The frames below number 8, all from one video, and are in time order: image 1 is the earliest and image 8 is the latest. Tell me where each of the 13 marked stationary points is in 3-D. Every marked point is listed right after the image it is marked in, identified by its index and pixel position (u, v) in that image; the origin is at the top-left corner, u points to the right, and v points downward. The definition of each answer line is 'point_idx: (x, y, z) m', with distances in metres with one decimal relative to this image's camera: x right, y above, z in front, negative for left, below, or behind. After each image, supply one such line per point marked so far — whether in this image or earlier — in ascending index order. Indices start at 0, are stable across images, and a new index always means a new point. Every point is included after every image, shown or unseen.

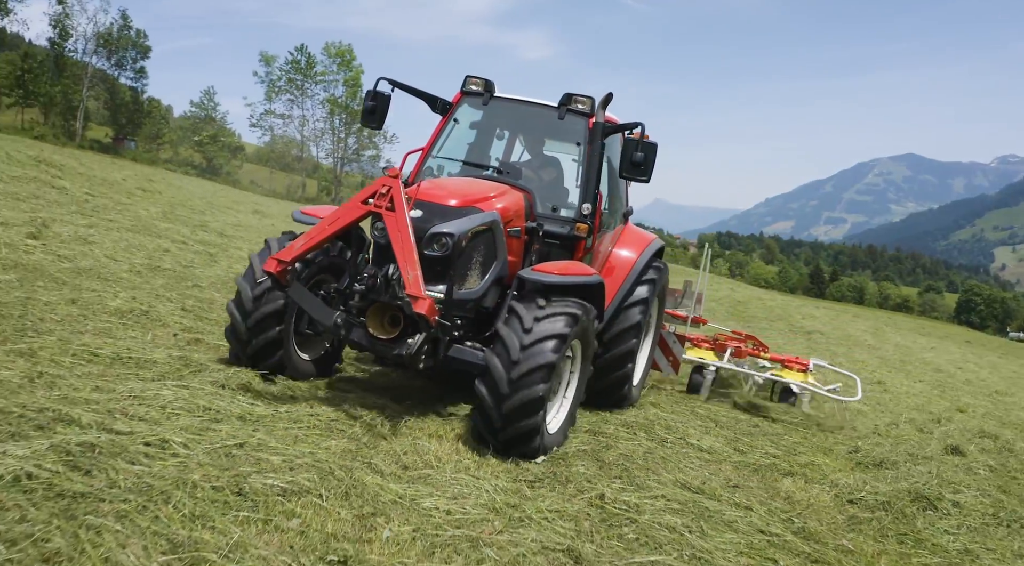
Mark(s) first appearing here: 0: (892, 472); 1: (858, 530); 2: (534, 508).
0: (+1.6, -0.8, +3.1) m
1: (+1.1, -0.8, +2.3) m
2: (+0.1, -0.6, +2.0) m
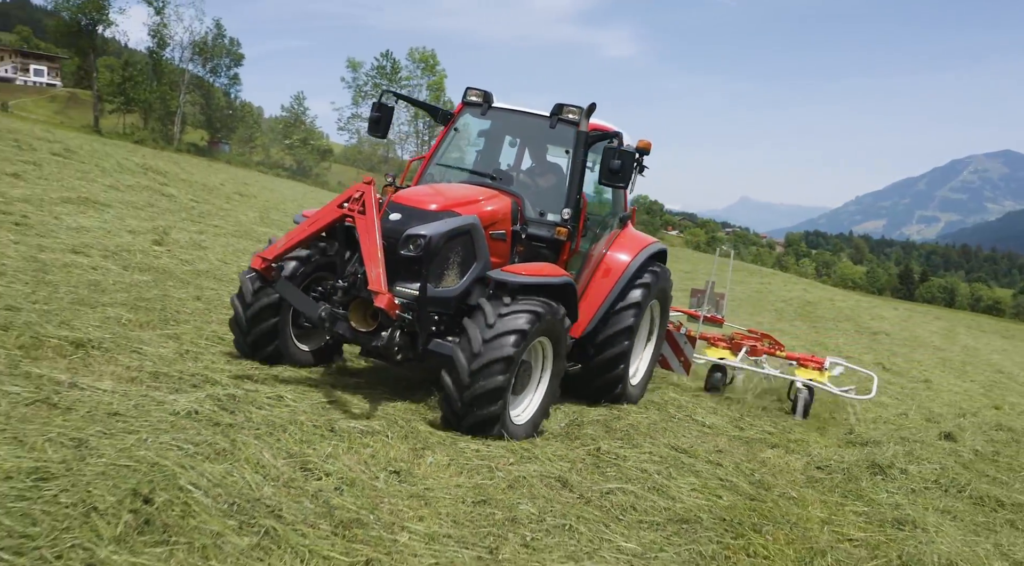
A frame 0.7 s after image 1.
0: (+1.8, -0.8, +3.6) m
1: (+1.2, -0.8, +2.9) m
2: (+0.1, -0.6, +2.7) m
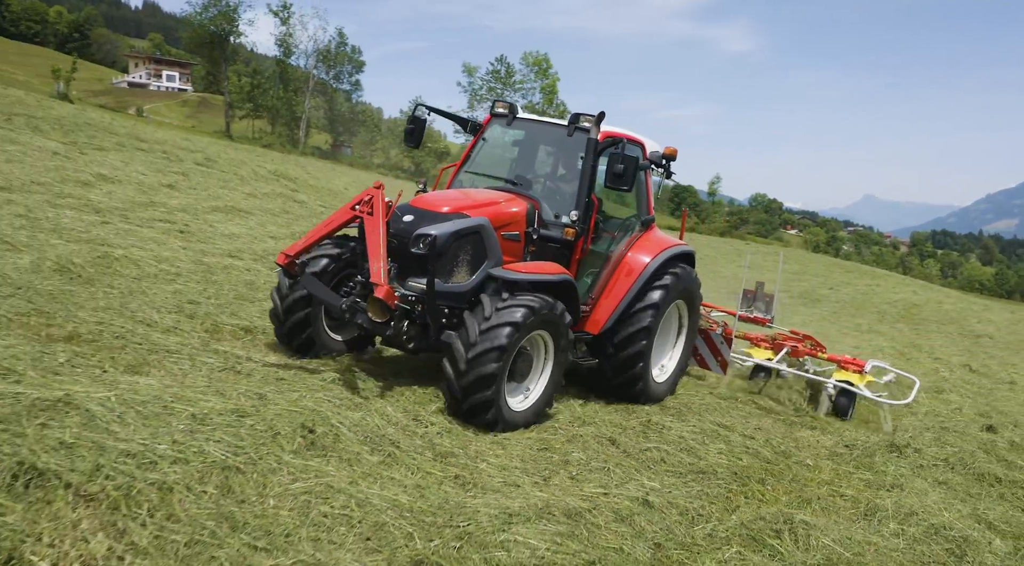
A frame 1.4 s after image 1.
0: (+2.2, -0.8, +4.0) m
1: (+1.5, -0.8, +3.4) m
2: (+0.4, -0.6, +3.4) m
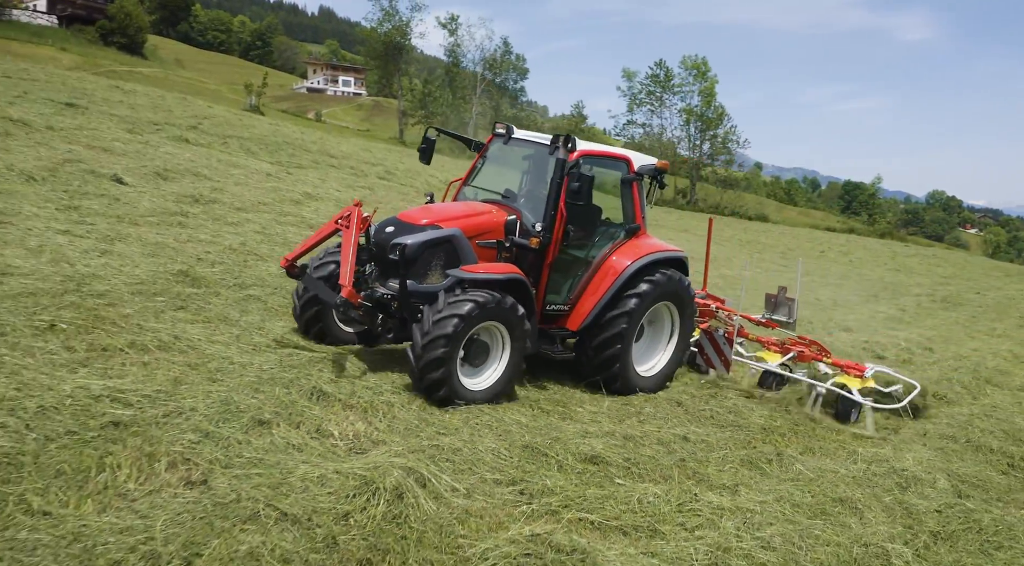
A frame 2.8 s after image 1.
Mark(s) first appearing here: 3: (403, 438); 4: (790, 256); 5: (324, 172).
0: (+2.9, -0.9, +4.9) m
1: (+2.1, -0.9, +4.5) m
2: (+1.0, -0.7, +4.7) m
3: (-0.5, -0.7, +3.3) m
4: (+5.5, +0.6, +14.4) m
5: (-3.9, +2.3, +15.2) m
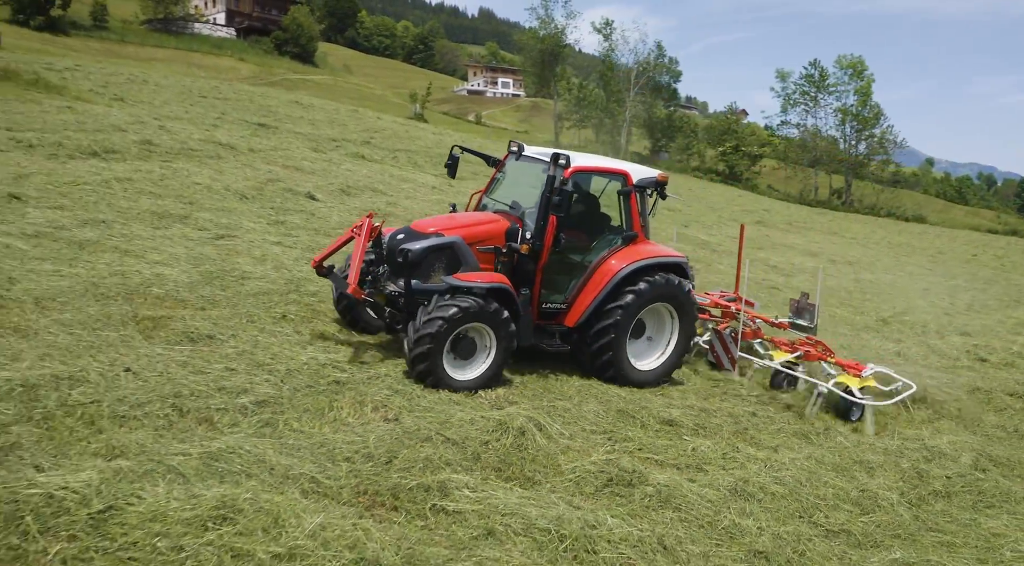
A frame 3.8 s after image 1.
0: (+3.7, -1.0, +5.4) m
1: (+2.9, -0.9, +5.2) m
2: (+1.9, -0.7, +5.6) m
3: (+0.1, -0.7, +4.6) m
4: (+8.3, +0.4, +14.2) m
5: (-0.7, +2.3, +17.0) m
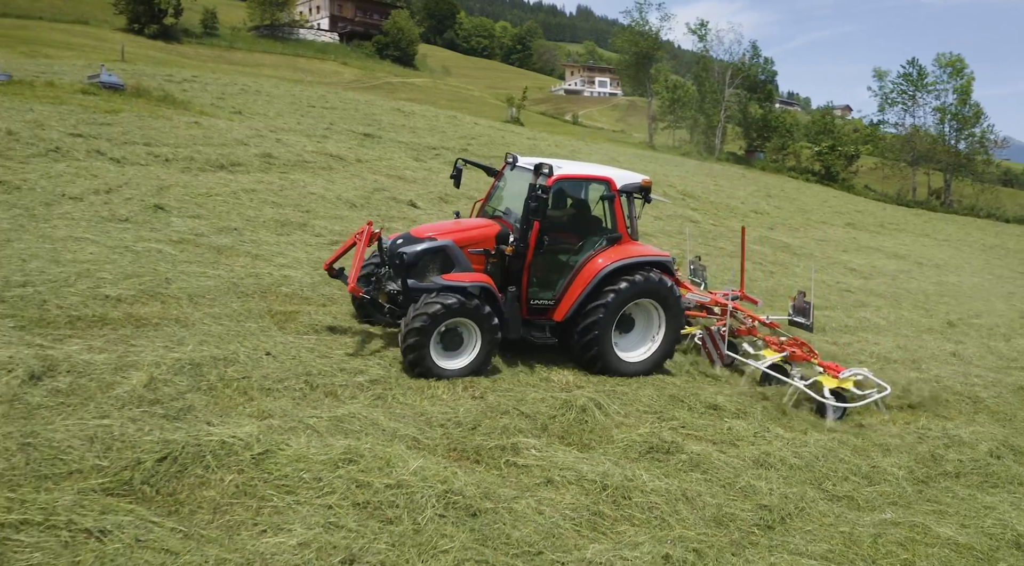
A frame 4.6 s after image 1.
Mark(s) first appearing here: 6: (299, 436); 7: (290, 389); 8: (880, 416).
0: (+4.3, -1.0, +5.8) m
1: (+3.4, -1.0, +5.6) m
2: (+2.5, -0.8, +6.2) m
3: (+0.6, -0.8, +5.5) m
4: (+10.0, +0.4, +13.9) m
5: (+1.5, +2.3, +17.8) m
6: (-1.3, -0.9, +4.4) m
7: (-1.6, -0.8, +5.4) m
8: (+2.6, -1.0, +5.2) m
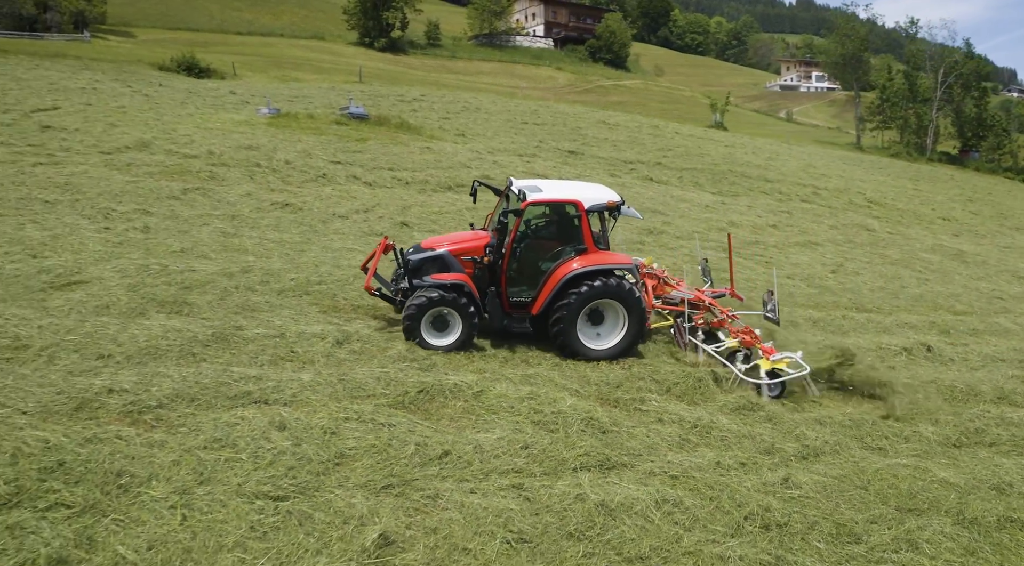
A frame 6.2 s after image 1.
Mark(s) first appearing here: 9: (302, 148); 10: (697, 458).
0: (+5.7, -1.1, +6.5) m
1: (+4.8, -1.1, +6.6) m
2: (+4.0, -0.9, +7.4) m
3: (+2.0, -0.8, +7.2) m
4: (+13.4, +0.1, +12.6) m
5: (+6.4, +2.2, +18.8) m
6: (-0.1, -0.9, +6.7) m
7: (-0.2, -0.8, +7.8) m
8: (+3.9, -1.0, +6.4) m
9: (-5.3, +3.4, +18.5) m
10: (+1.3, -1.2, +5.2) m
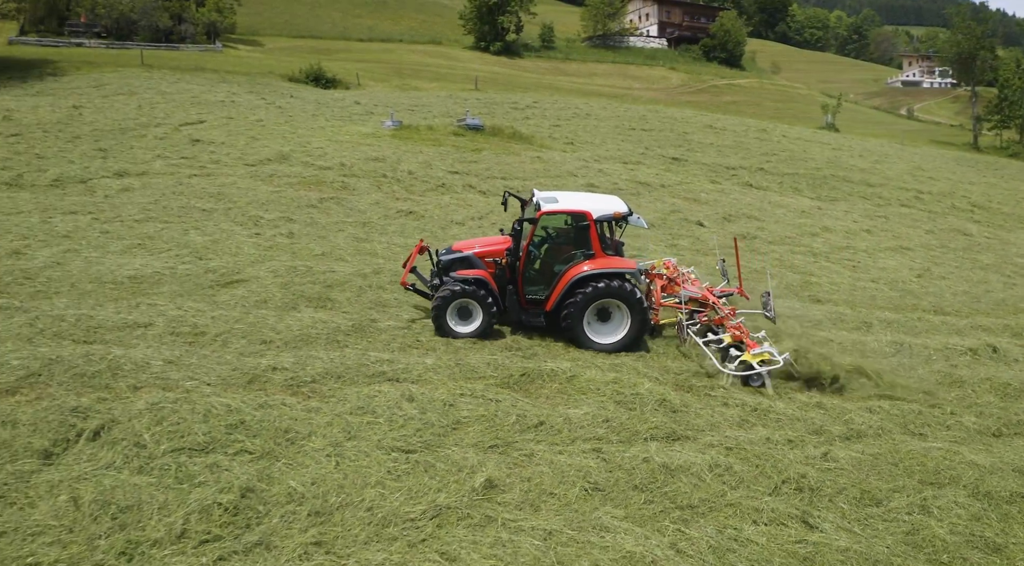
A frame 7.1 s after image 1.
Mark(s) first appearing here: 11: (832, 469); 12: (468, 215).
0: (+6.5, -1.2, +6.7) m
1: (+5.6, -1.1, +7.0) m
2: (+5.0, -0.9, +7.9) m
3: (+3.0, -0.8, +8.0) m
4: (+15.1, 0.0, +11.7) m
5: (+9.1, +2.1, +18.8) m
6: (+0.8, -0.9, +7.9) m
7: (+1.0, -0.8, +9.0) m
8: (+4.7, -1.1, +7.0) m
9: (-2.5, +3.4, +20.3) m
10: (+2.0, -1.3, +6.1) m
11: (+2.4, -1.4, +5.6) m
12: (-1.0, +1.5, +16.3) m
